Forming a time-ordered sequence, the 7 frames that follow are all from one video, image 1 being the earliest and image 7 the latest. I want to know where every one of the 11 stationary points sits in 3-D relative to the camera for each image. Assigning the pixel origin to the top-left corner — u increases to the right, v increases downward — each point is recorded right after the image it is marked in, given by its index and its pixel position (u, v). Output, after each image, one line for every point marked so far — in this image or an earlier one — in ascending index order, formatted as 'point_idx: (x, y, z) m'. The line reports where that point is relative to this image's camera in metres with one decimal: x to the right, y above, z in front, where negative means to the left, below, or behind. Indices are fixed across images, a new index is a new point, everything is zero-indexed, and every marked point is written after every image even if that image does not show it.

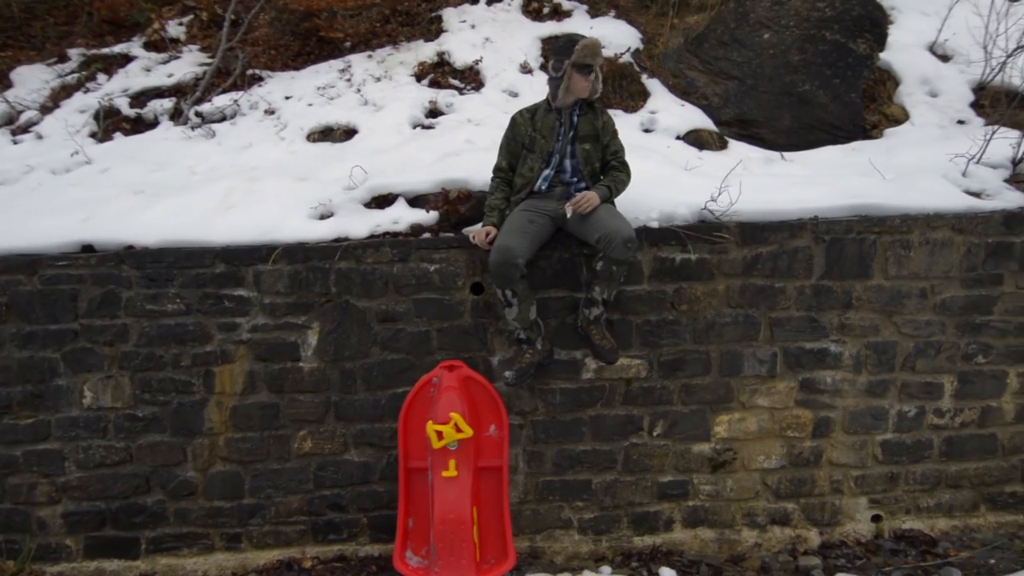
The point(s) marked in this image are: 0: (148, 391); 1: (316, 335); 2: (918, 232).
0: (-1.6, -0.5, +3.0) m
1: (-0.9, -0.2, +3.0) m
2: (+1.8, +0.3, +3.0) m
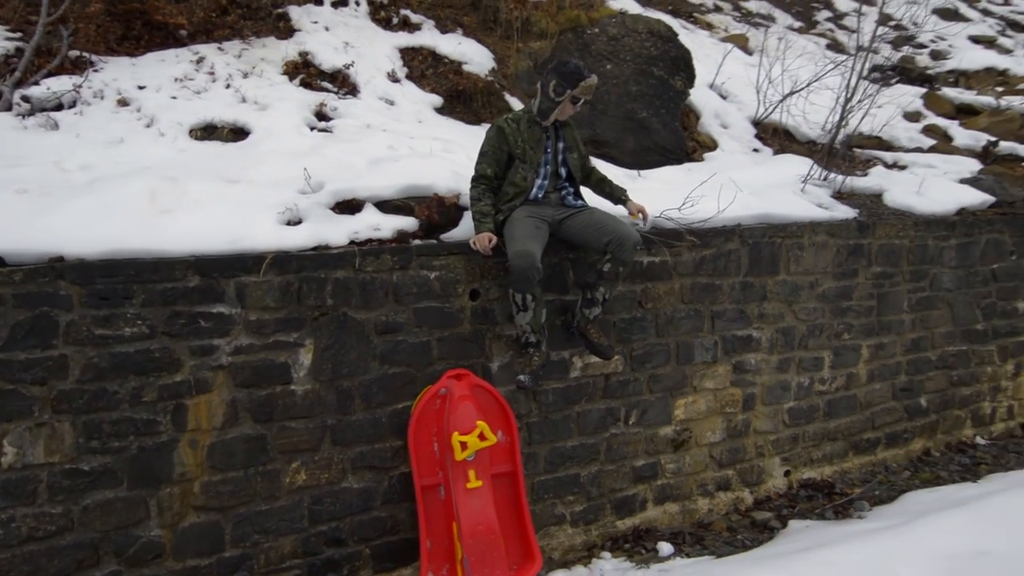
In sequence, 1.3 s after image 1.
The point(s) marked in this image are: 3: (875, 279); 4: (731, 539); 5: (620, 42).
0: (-1.5, -0.5, +2.4) m
1: (-0.8, -0.3, +2.7) m
2: (+1.6, +0.3, +3.7) m
3: (+2.1, +0.1, +4.0) m
4: (+1.1, -1.2, +3.4) m
5: (+1.0, +2.2, +6.0) m
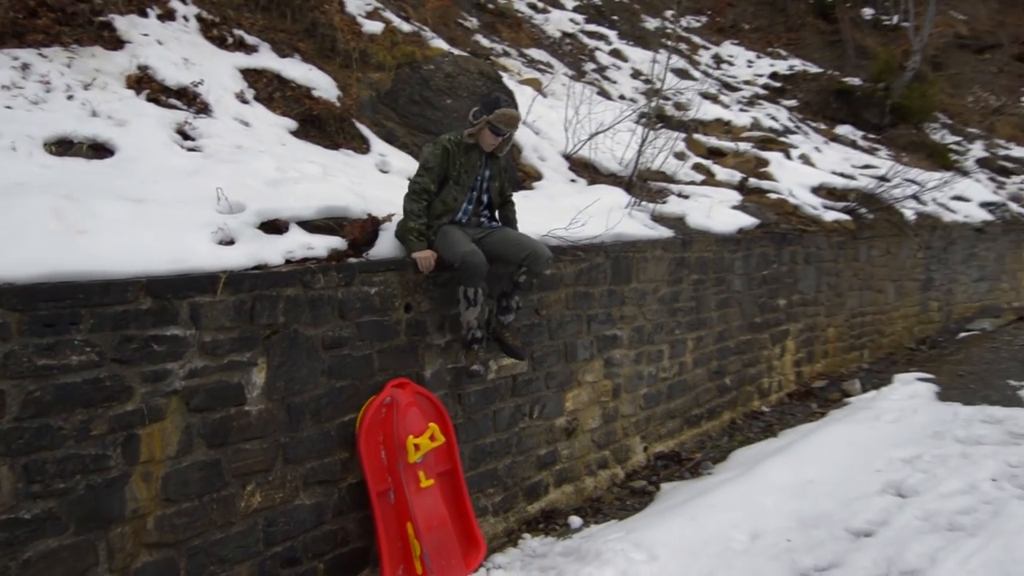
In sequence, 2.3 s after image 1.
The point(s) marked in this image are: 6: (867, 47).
0: (-1.5, -0.6, +2.2) m
1: (-1.0, -0.3, +2.7) m
2: (+0.9, +0.3, +4.5) m
3: (+1.3, 0.0, +4.9) m
4: (+0.6, -1.3, +3.9) m
5: (-0.6, +2.0, +6.5) m
6: (+8.7, +6.0, +16.7) m
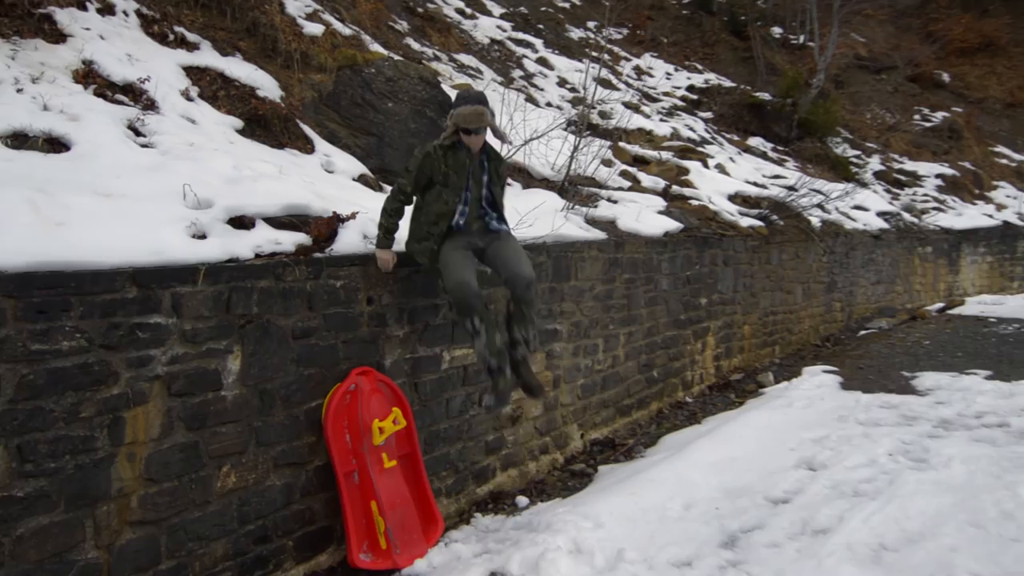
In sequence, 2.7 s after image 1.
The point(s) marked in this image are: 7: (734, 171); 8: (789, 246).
0: (-1.6, -0.6, +2.3) m
1: (-1.1, -0.3, +2.8) m
2: (+0.5, +0.3, +4.9) m
3: (+0.9, 0.0, +5.3) m
4: (+0.3, -1.2, +4.2) m
5: (-1.1, +2.0, +6.6) m
6: (+6.9, +5.9, +17.9) m
7: (+3.5, +1.8, +10.6) m
8: (+3.4, +0.5, +8.3) m
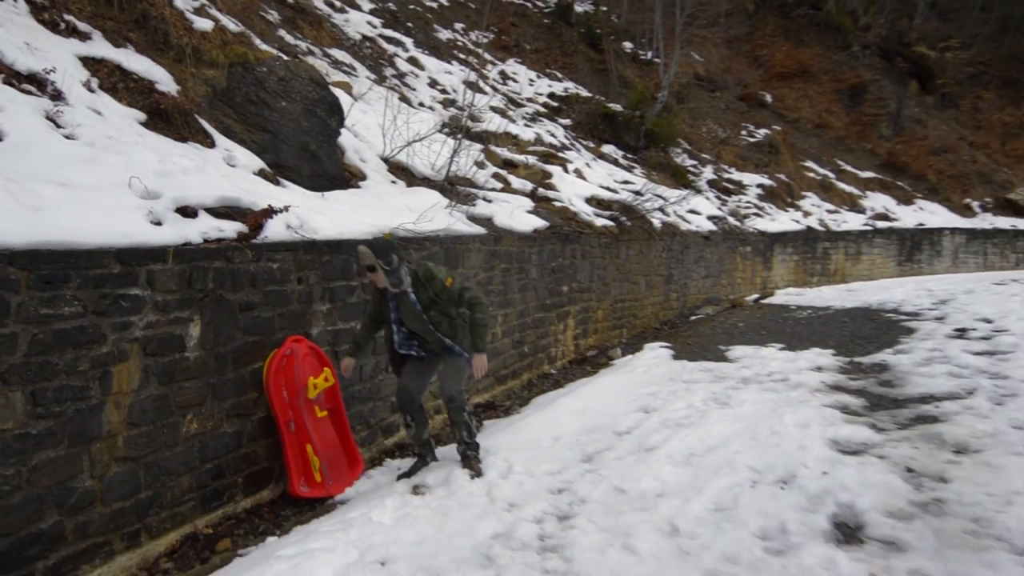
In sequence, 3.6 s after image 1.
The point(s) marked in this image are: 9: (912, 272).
0: (-1.9, -0.5, +2.8) m
1: (-1.6, -0.2, +3.4) m
2: (-0.3, +0.4, +5.7) m
3: (-0.1, +0.2, +6.3) m
4: (-0.4, -1.1, +5.1) m
5: (-2.3, +2.1, +7.1) m
6: (+3.3, +6.1, +19.8) m
7: (+1.4, +2.0, +11.9) m
8: (+1.7, +0.6, +9.6) m
9: (+10.4, +0.4, +17.8) m
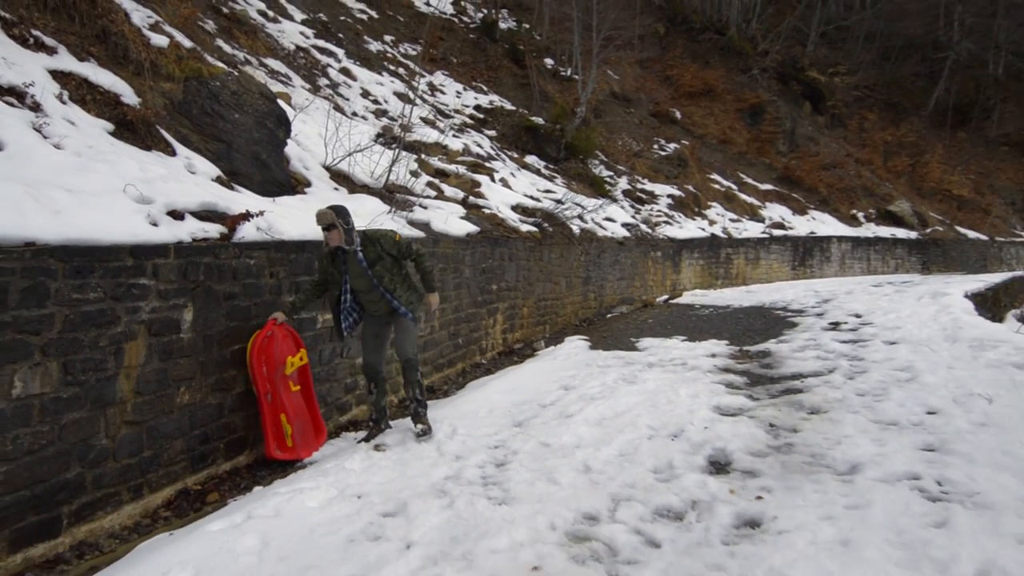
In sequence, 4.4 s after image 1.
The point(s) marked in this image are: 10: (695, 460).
0: (-2.2, -0.4, +3.4) m
1: (-1.9, -0.1, +4.0) m
2: (-0.9, +0.4, +6.5) m
3: (-0.7, +0.2, +7.0) m
4: (-1.0, -1.1, +5.8) m
5: (-3.1, +2.1, +7.7) m
6: (+1.1, +6.0, +20.9) m
7: (+0.1, +1.9, +12.8) m
8: (+0.7, +0.6, +10.6) m
9: (+8.4, +0.4, +19.6) m
10: (+1.1, -1.0, +4.0) m
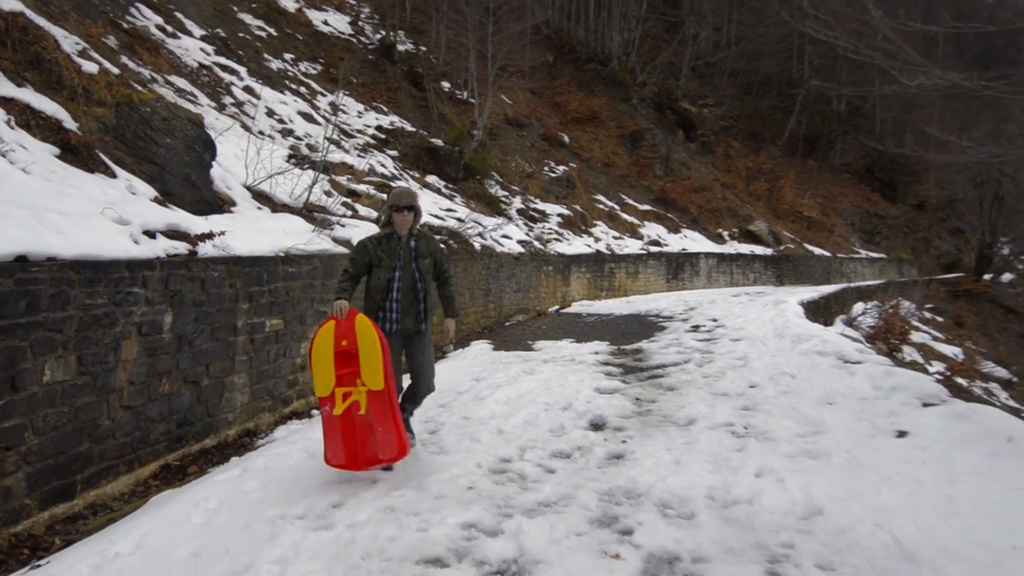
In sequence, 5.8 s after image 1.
0: (-2.6, -0.5, +4.1) m
1: (-2.4, -0.2, +4.8) m
2: (-1.9, +0.3, +7.4) m
3: (-1.8, +0.1, +8.0) m
4: (-1.8, -1.2, +6.7) m
5: (-4.2, +2.0, +8.3) m
6: (-2.1, +5.6, +22.1) m
7: (-1.9, +1.7, +13.9) m
8: (-0.9, +0.5, +11.7) m
9: (+5.3, 0.0, +21.9) m
10: (+0.5, -1.0, +5.3) m
